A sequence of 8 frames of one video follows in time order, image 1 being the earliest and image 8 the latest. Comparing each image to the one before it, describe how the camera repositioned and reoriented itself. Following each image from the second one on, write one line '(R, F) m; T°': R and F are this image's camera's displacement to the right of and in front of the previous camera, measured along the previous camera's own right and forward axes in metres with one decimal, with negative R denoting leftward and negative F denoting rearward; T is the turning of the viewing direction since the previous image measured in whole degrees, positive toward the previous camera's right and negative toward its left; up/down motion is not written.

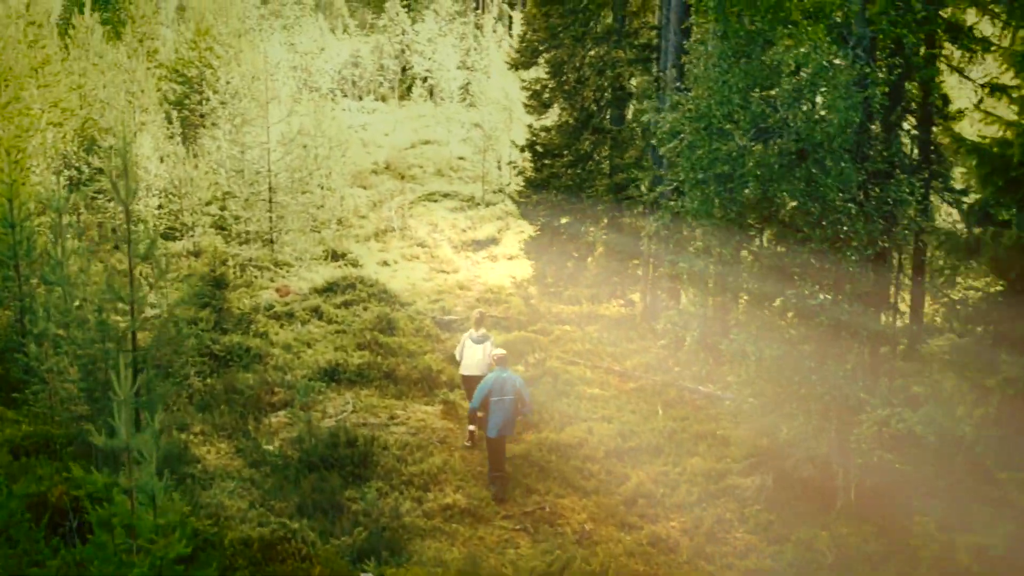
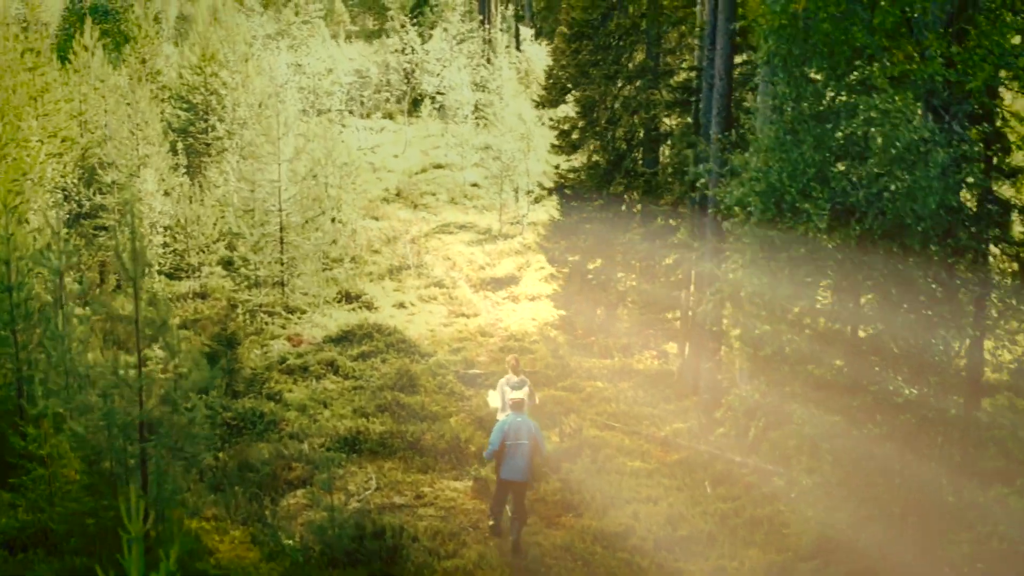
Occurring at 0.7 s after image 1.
(-0.4, +1.1) m; 0°
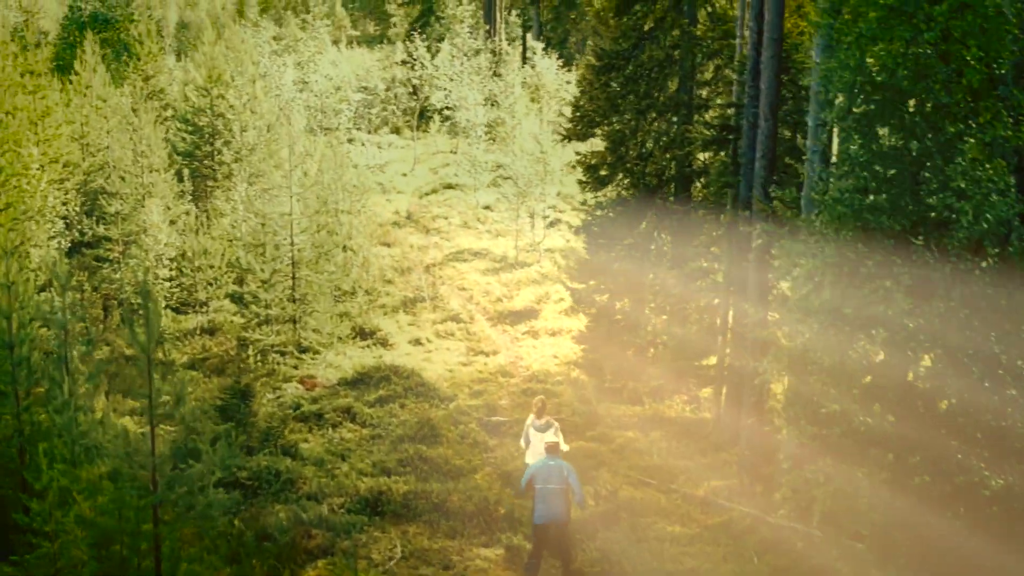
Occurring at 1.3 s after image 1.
(-0.3, +0.9) m; 0°
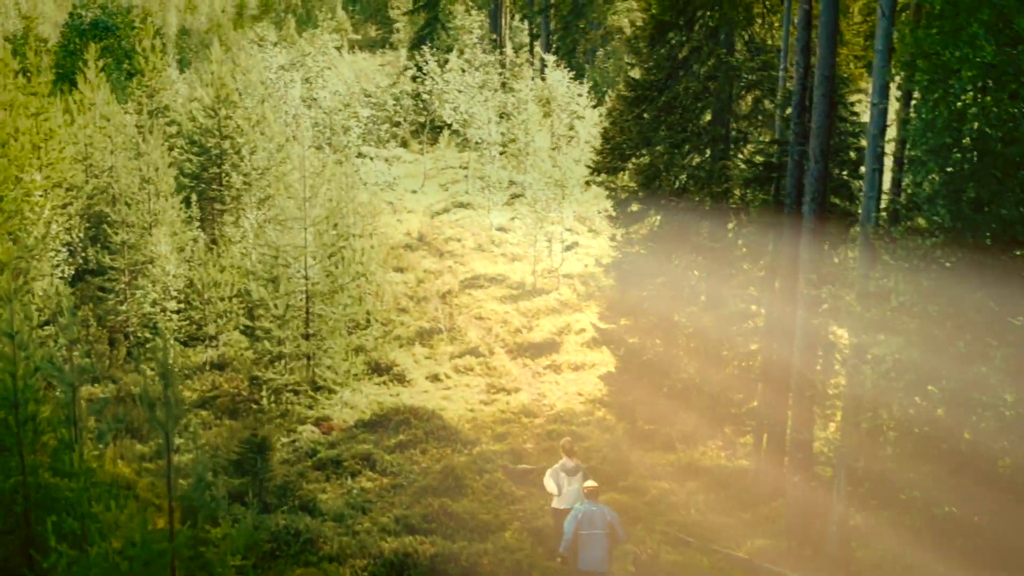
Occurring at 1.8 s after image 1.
(-0.3, +0.8) m; 0°
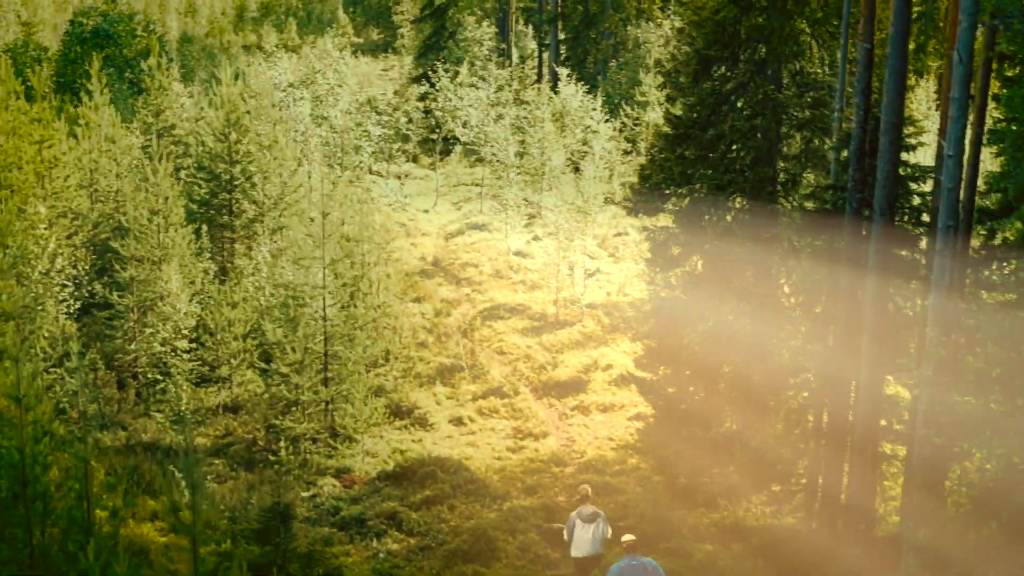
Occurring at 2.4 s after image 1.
(-0.4, +0.9) m; 0°
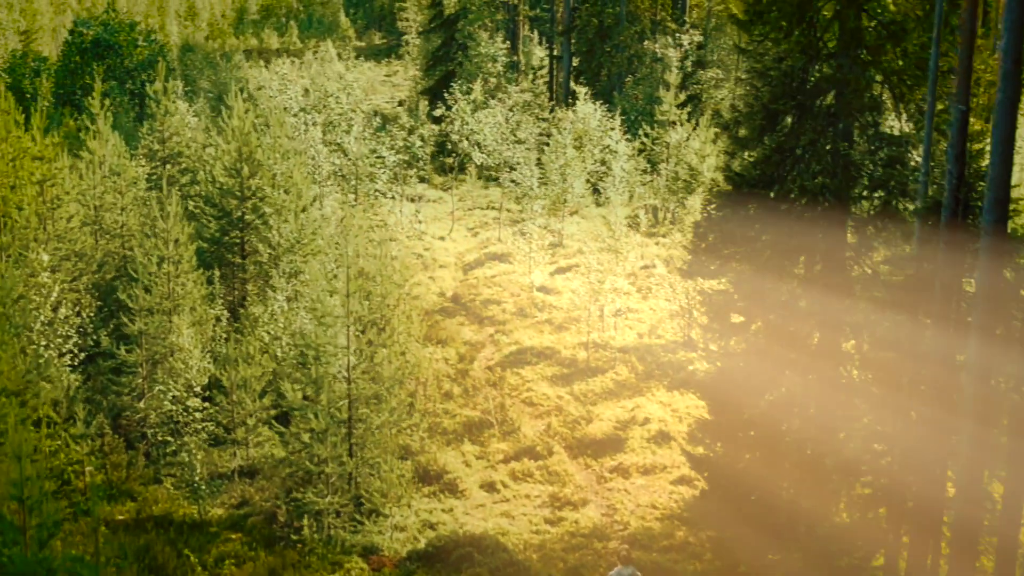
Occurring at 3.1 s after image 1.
(-0.5, +1.3) m; 0°
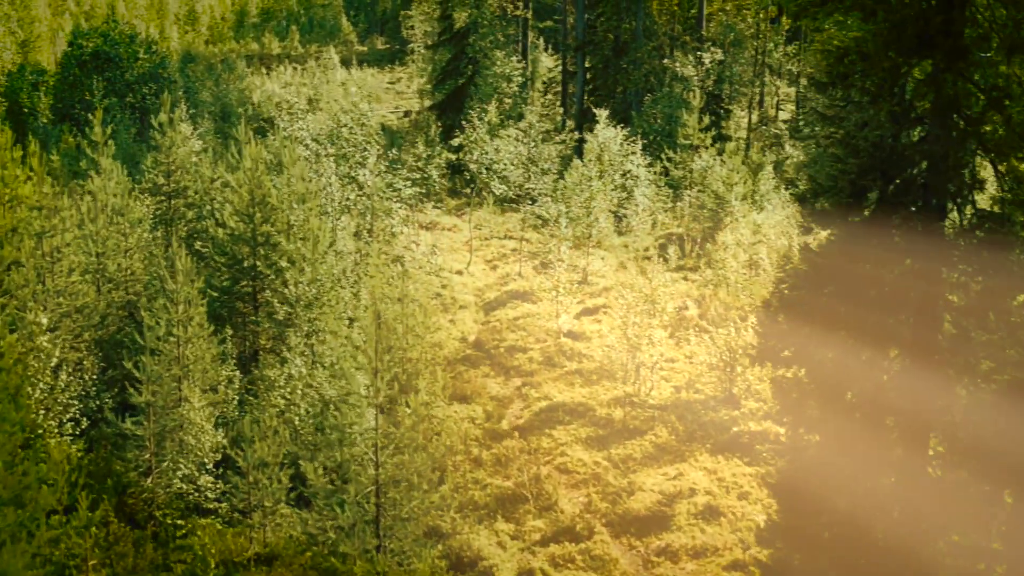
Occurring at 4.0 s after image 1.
(-0.5, +1.5) m; 0°
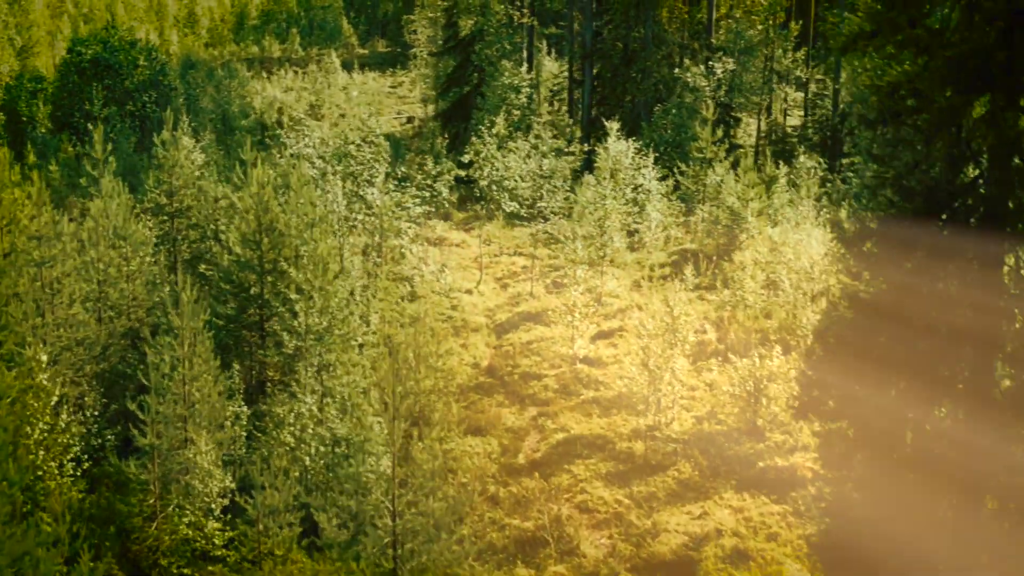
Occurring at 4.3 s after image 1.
(-0.3, +0.8) m; 0°
